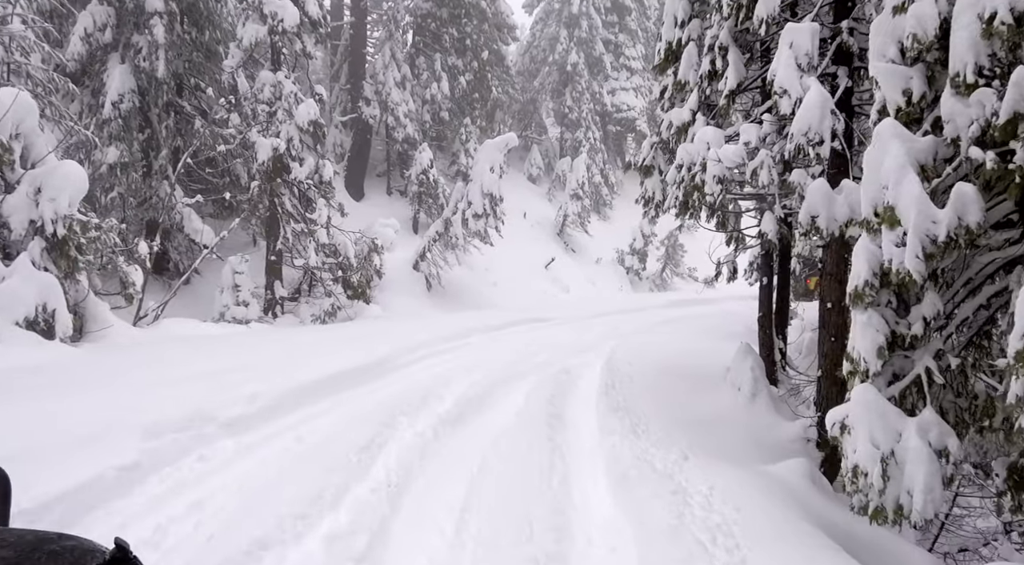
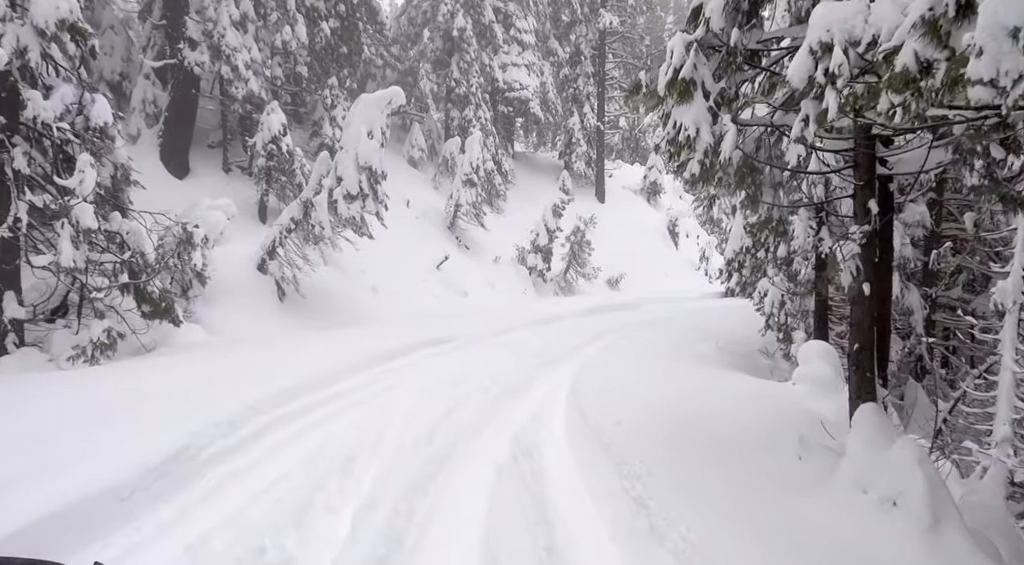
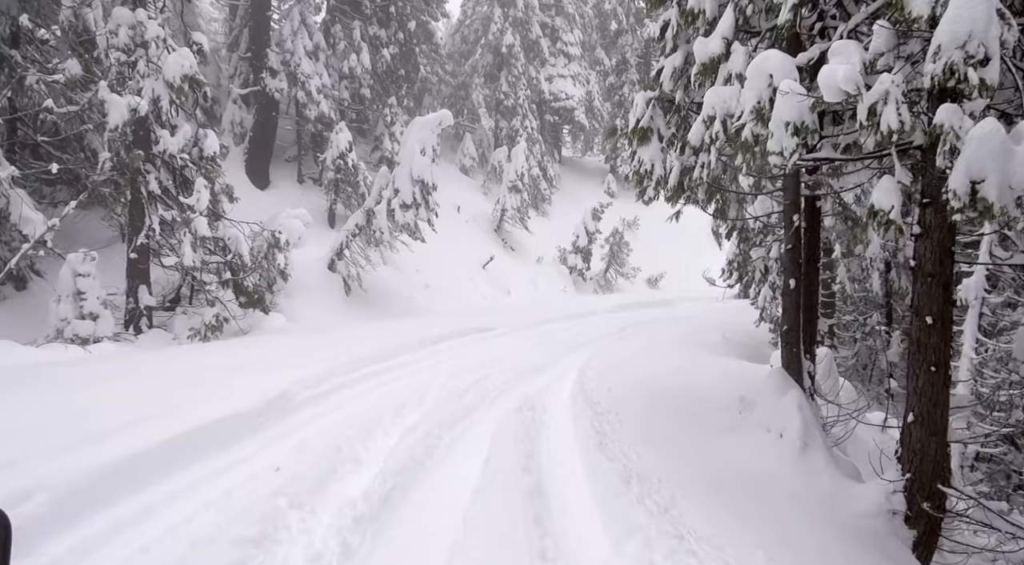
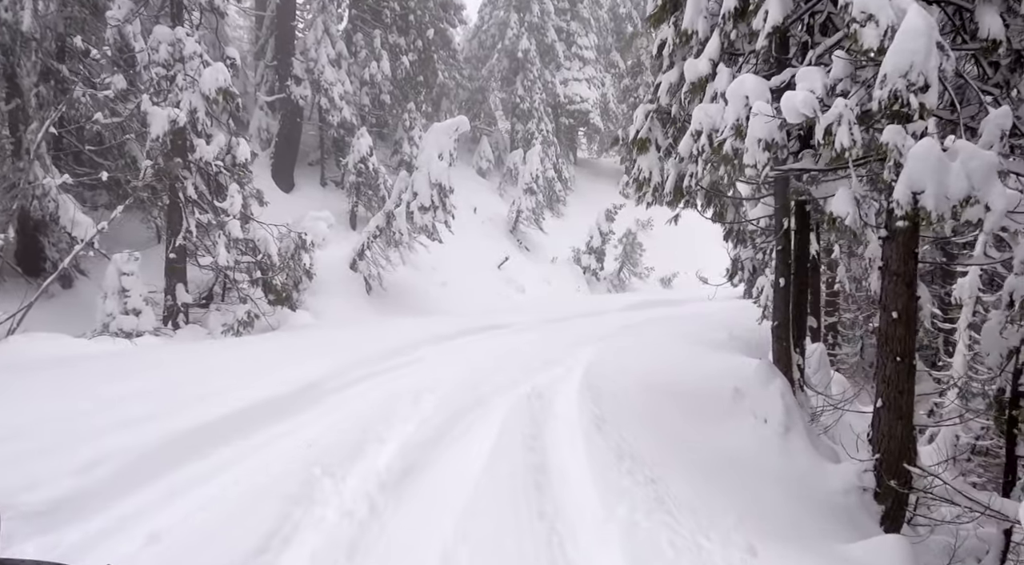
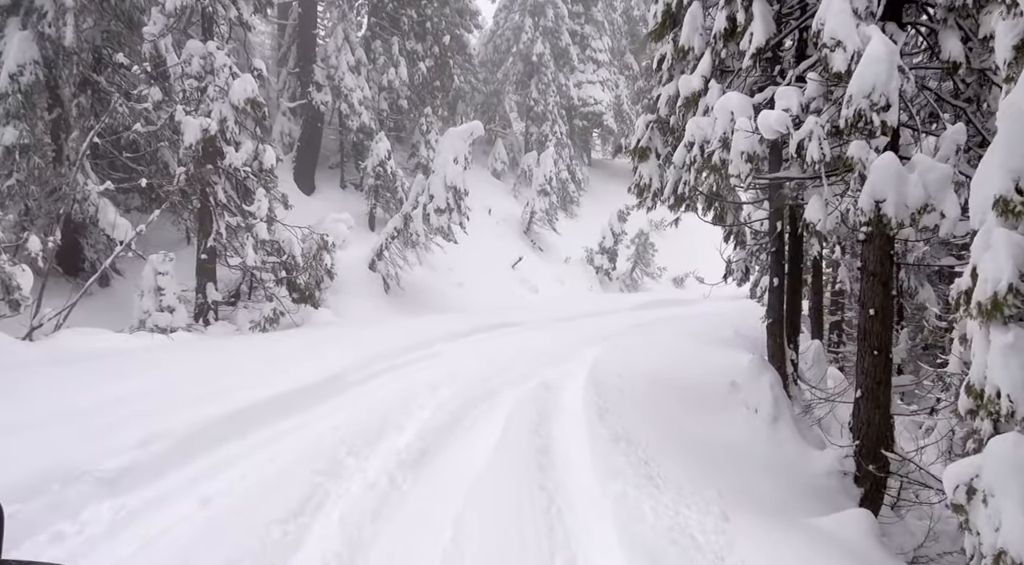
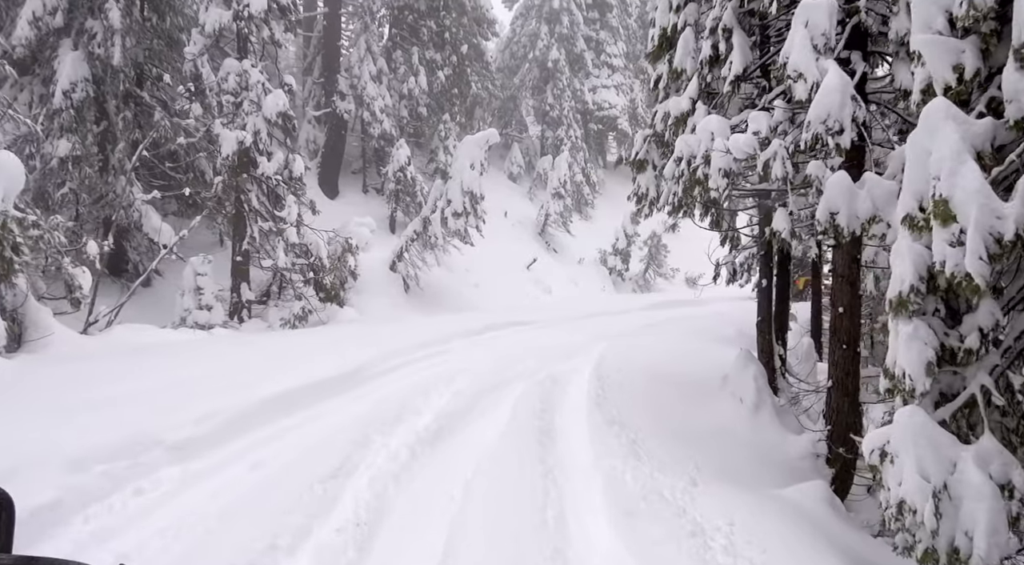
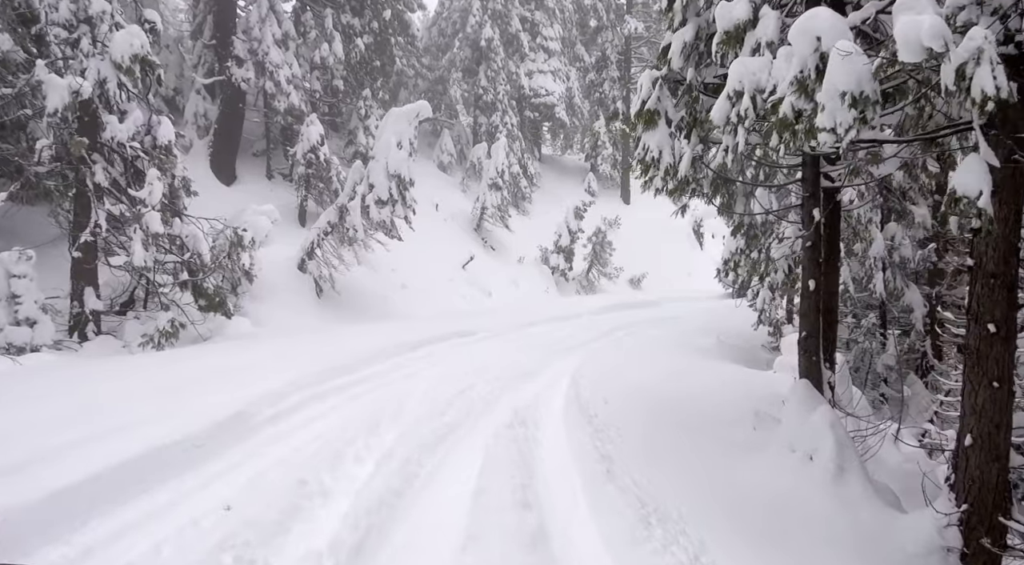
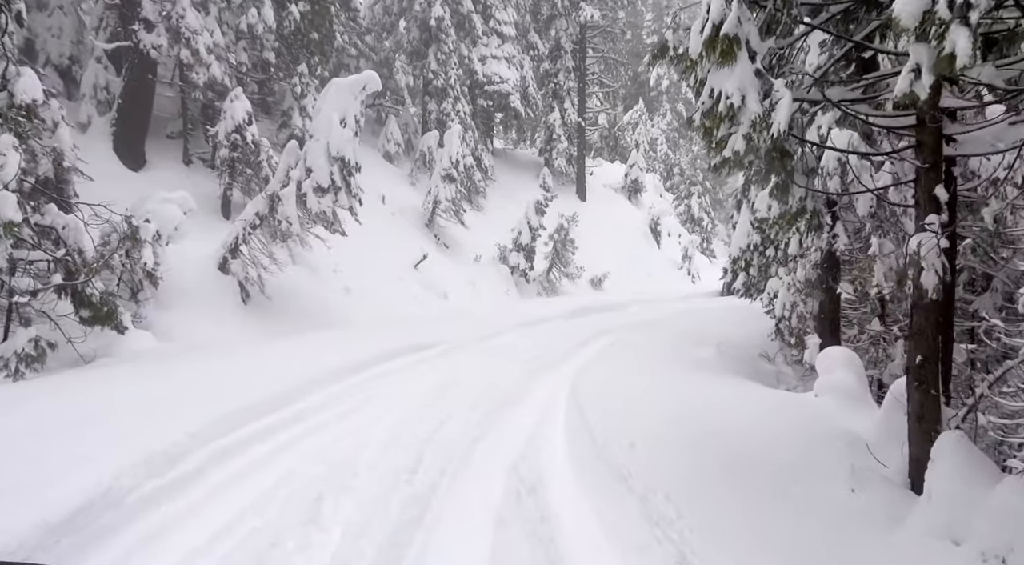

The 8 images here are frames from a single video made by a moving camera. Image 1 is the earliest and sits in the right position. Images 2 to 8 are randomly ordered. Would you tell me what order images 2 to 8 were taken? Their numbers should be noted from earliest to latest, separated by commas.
6, 5, 4, 3, 7, 2, 8
